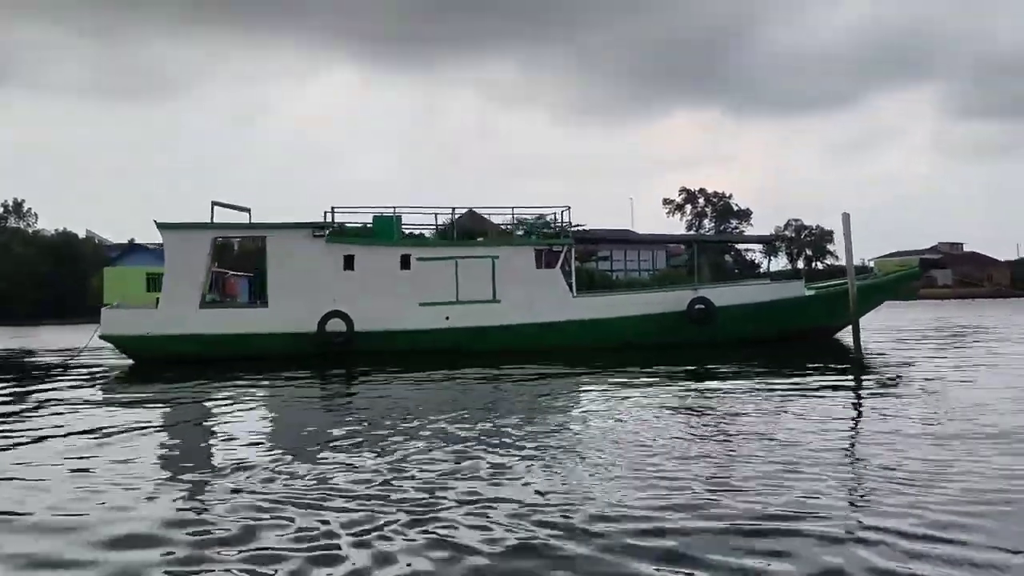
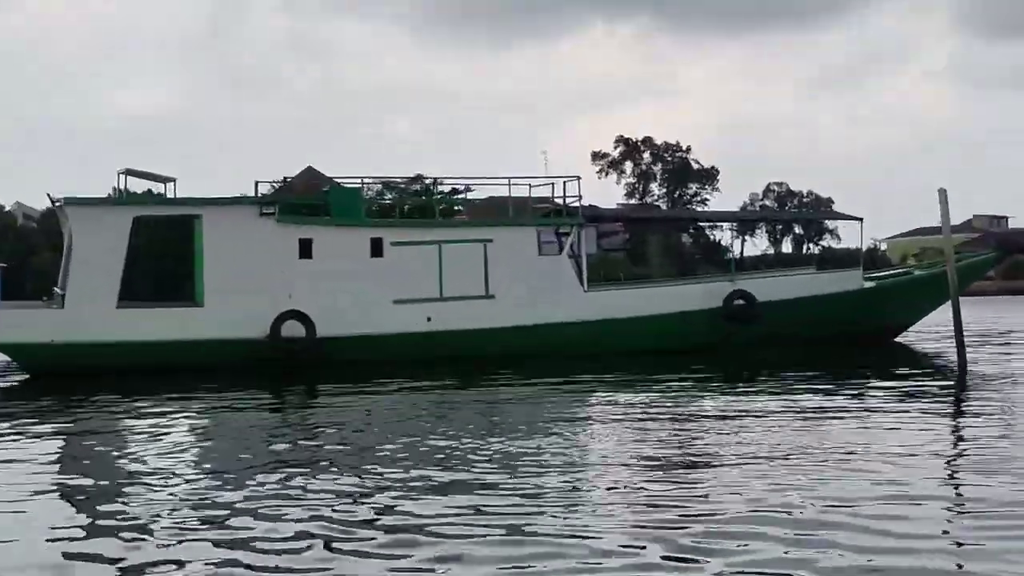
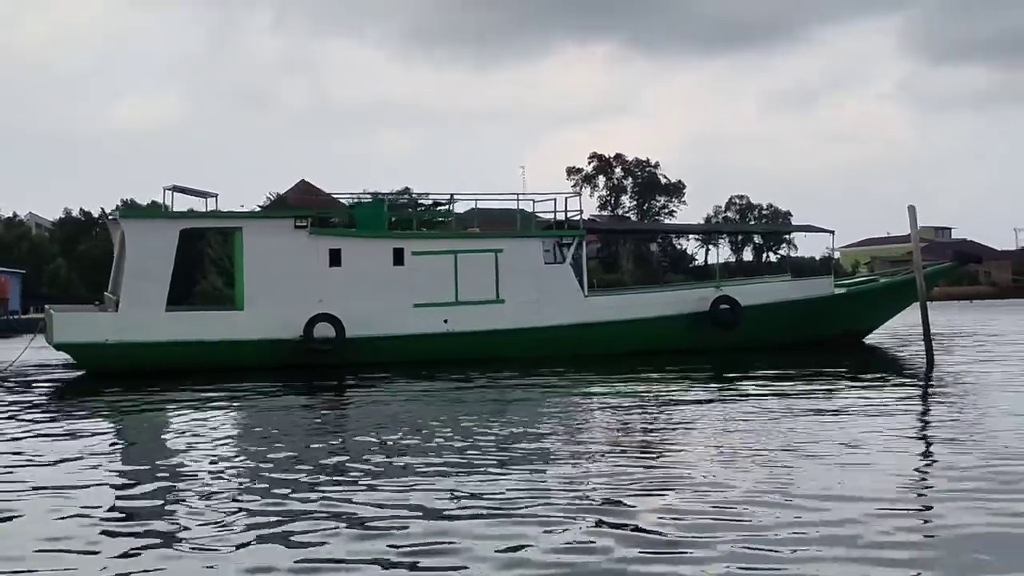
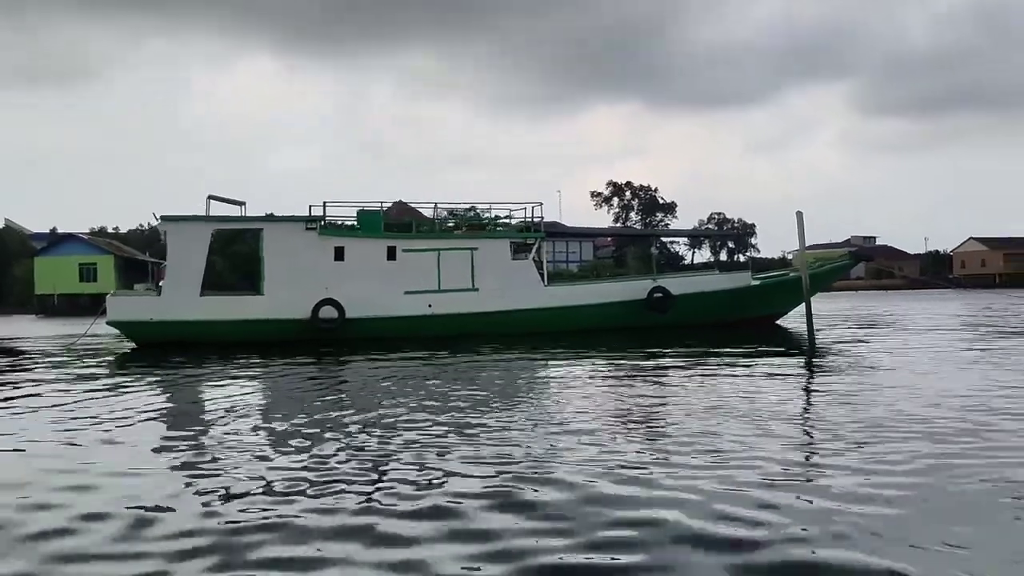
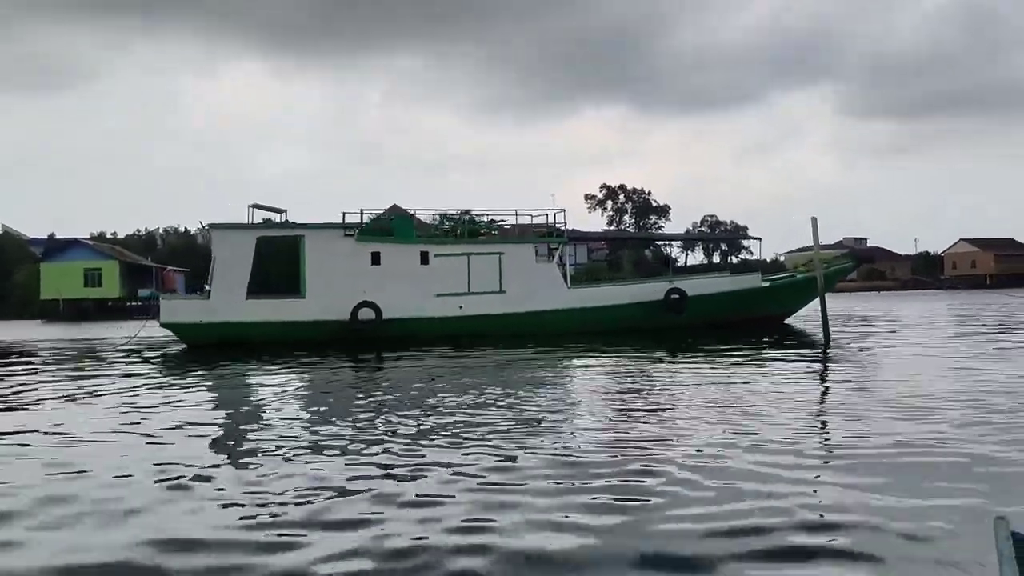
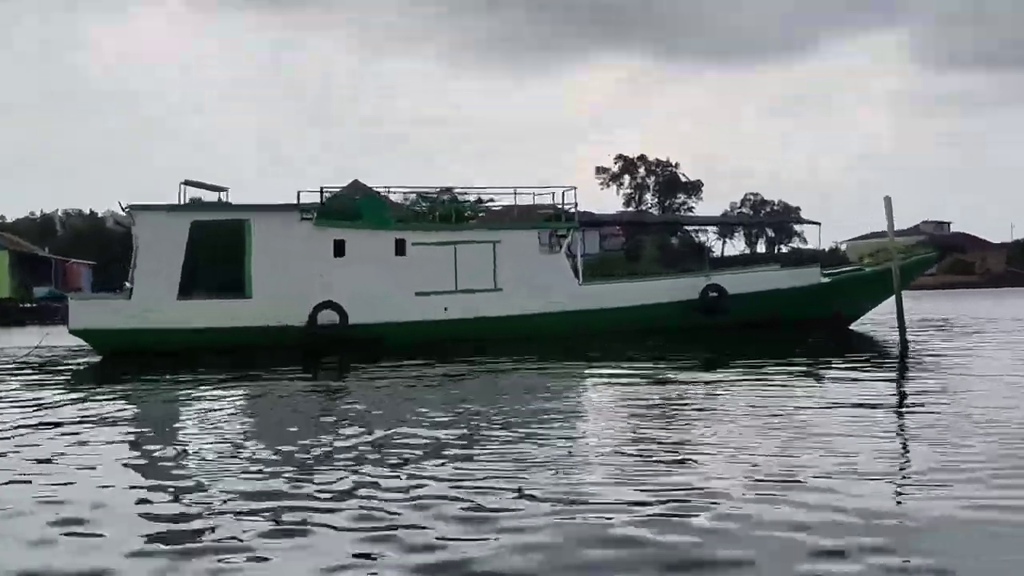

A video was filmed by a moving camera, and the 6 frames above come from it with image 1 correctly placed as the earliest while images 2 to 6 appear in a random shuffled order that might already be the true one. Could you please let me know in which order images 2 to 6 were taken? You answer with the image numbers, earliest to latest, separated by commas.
4, 5, 6, 2, 3
